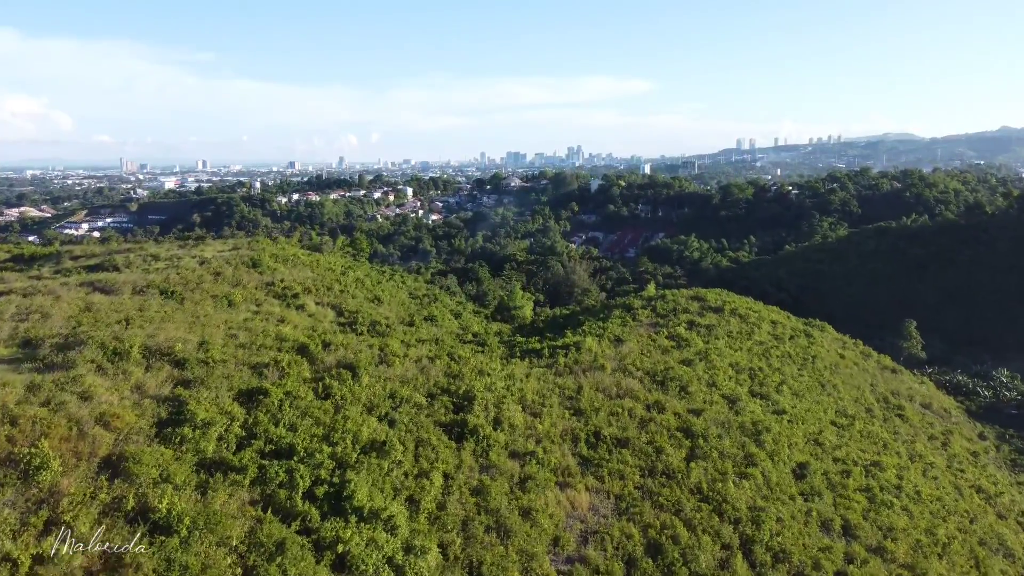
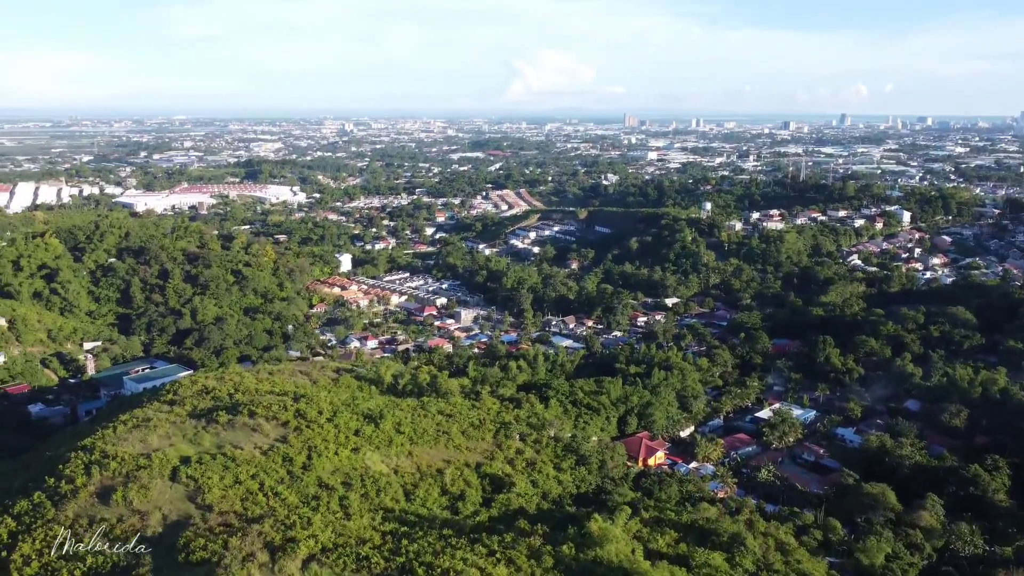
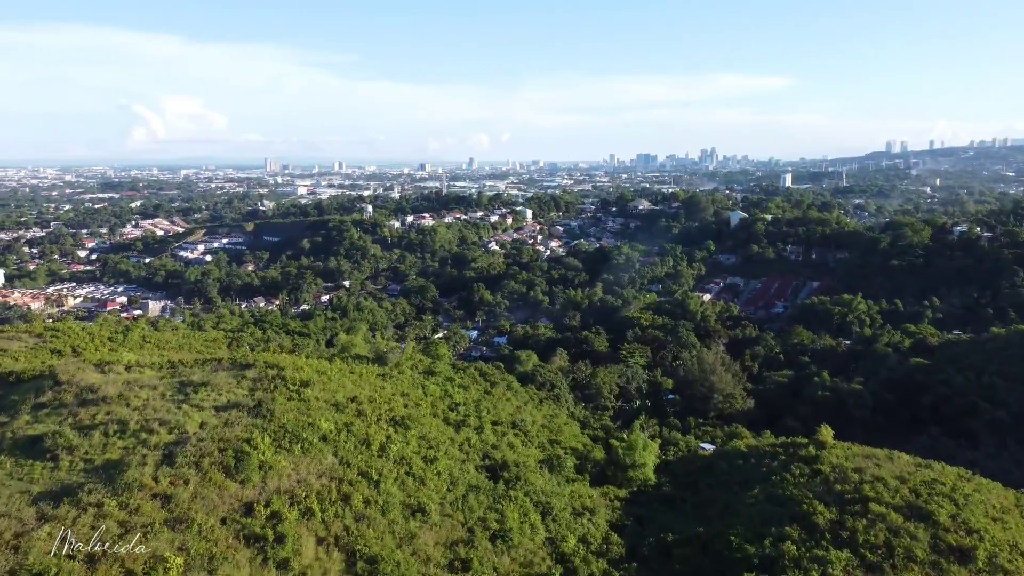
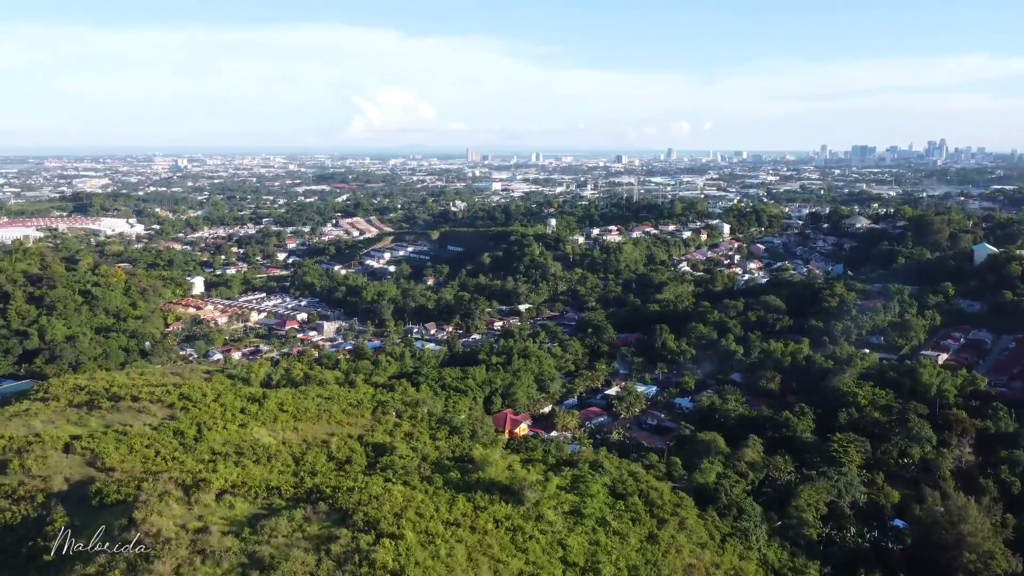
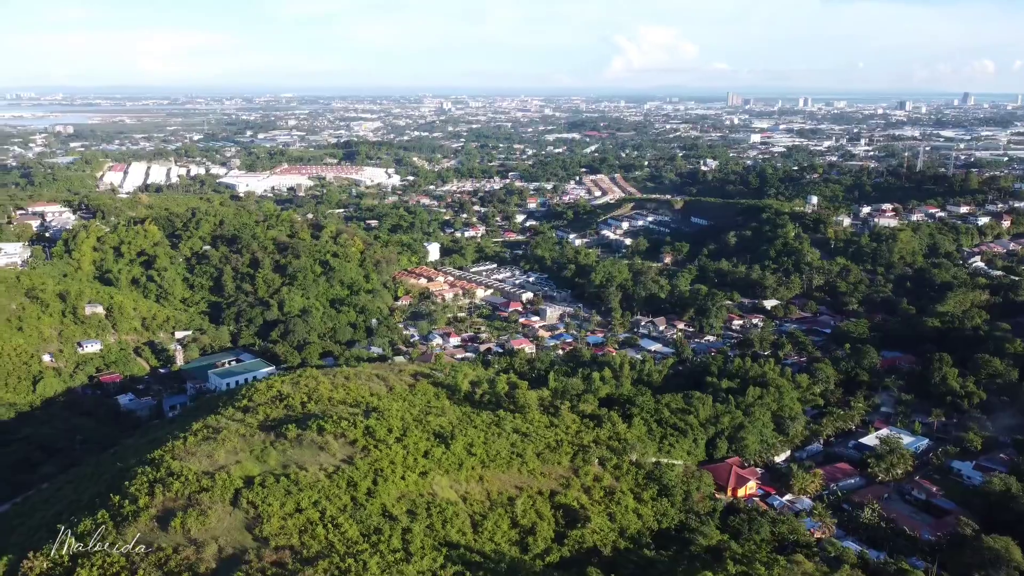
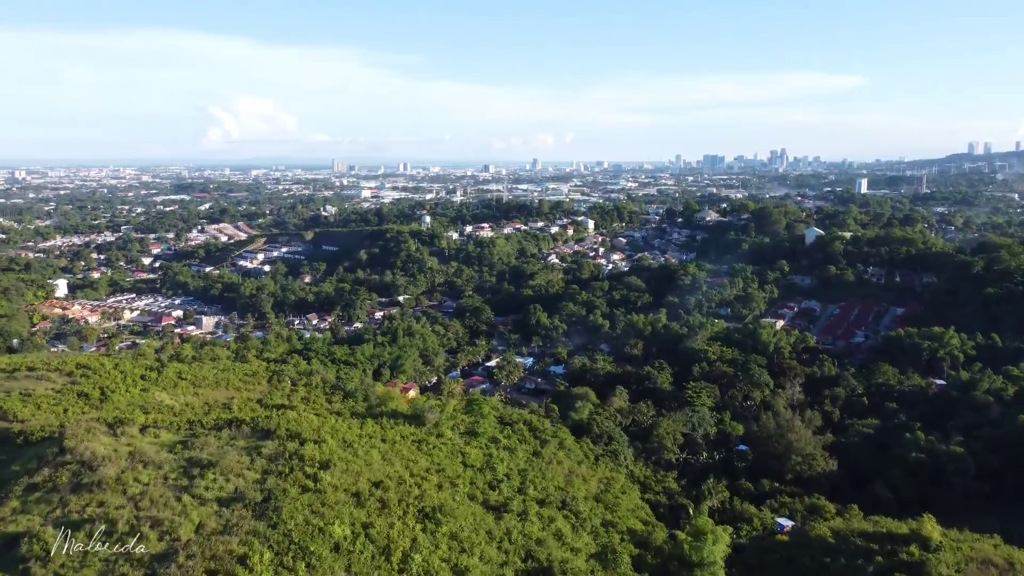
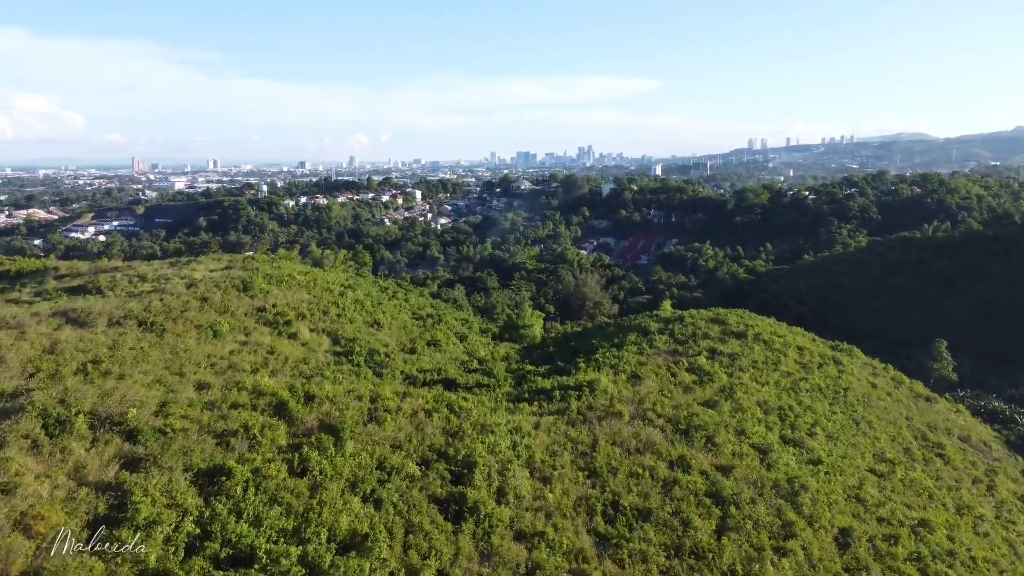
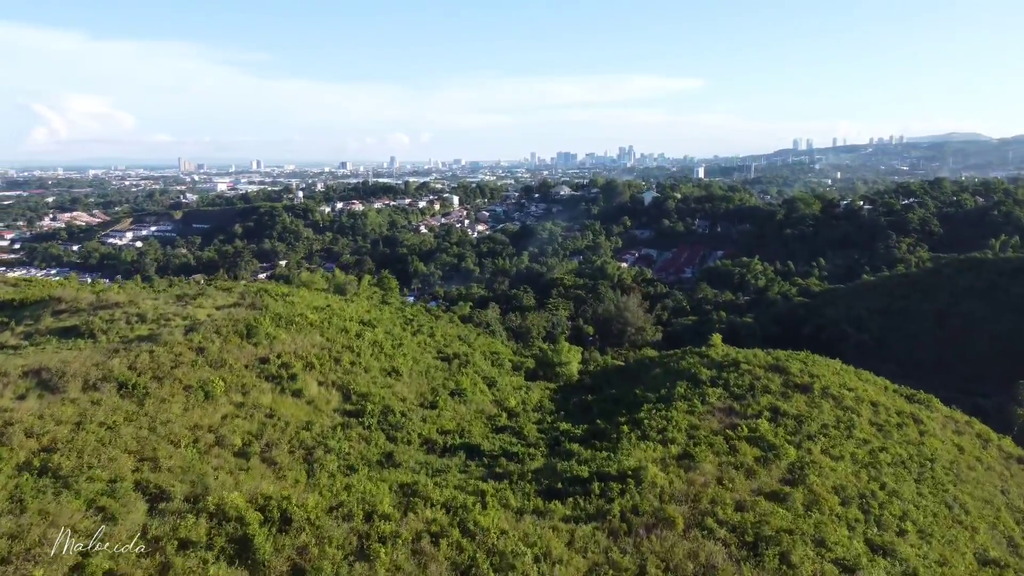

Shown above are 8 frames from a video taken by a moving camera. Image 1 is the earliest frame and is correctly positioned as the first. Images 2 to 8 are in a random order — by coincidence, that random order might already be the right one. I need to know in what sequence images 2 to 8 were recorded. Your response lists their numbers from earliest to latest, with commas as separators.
7, 8, 3, 6, 4, 2, 5
